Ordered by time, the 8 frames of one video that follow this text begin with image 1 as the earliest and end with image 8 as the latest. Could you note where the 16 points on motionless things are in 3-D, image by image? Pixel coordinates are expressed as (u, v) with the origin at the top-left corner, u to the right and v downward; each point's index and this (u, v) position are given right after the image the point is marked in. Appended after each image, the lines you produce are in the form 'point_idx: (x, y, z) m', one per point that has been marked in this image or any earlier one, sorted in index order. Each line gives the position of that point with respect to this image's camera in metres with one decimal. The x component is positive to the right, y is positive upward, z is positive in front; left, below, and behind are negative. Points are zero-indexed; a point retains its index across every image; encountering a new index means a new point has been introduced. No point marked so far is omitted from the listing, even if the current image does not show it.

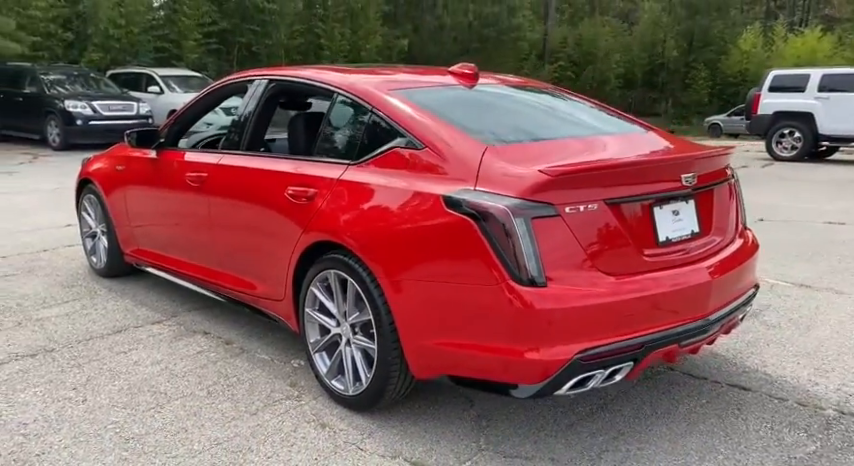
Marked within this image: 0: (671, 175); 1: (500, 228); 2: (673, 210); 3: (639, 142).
0: (+1.0, +0.2, +2.9) m
1: (+0.3, 0.0, +2.5) m
2: (+1.0, +0.1, +2.9) m
3: (+1.1, +0.5, +3.5) m
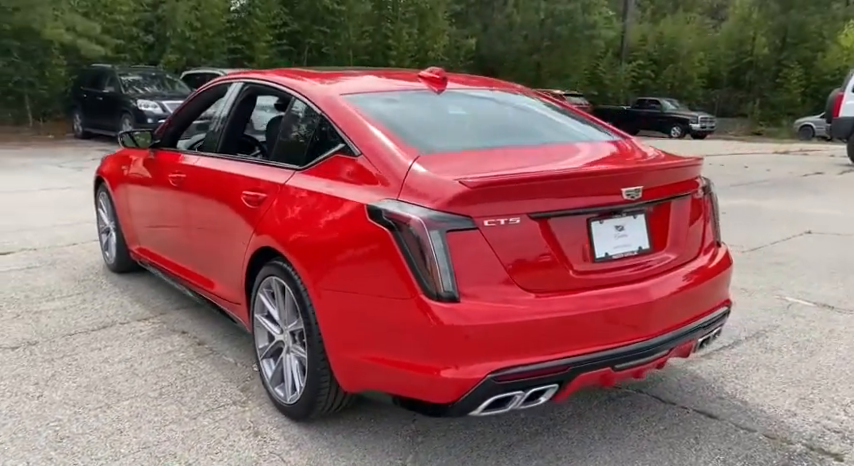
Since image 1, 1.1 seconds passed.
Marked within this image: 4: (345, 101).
0: (+0.7, +0.2, +2.7) m
1: (0.0, 0.0, +2.4) m
2: (+0.8, 0.0, +2.8) m
3: (+0.9, +0.4, +3.3) m
4: (-0.4, +0.6, +3.3) m
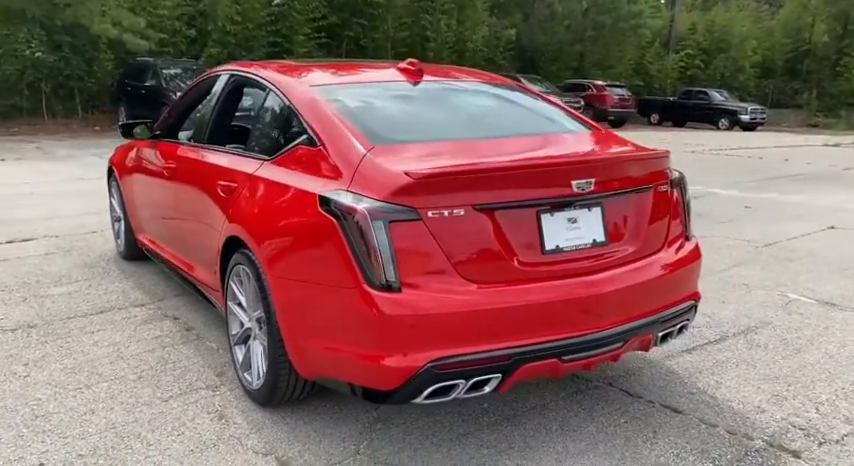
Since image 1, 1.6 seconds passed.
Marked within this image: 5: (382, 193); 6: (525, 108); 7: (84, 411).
0: (+0.5, +0.2, +2.7) m
1: (-0.3, 0.0, +2.5) m
2: (+0.6, +0.1, +2.8) m
3: (+0.7, +0.4, +3.3) m
4: (-0.6, +0.7, +3.3) m
5: (-0.2, +0.1, +2.5) m
6: (+0.5, +0.7, +3.8) m
7: (-1.5, -0.8, +3.1) m
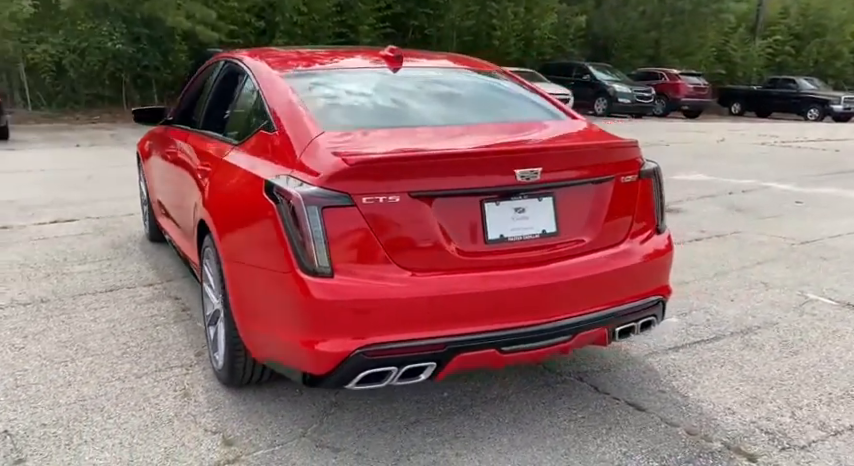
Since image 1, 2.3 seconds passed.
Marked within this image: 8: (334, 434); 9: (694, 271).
0: (+0.3, +0.2, +2.6) m
1: (-0.5, +0.1, +2.5) m
2: (+0.3, +0.1, +2.7) m
3: (+0.6, +0.5, +3.2) m
4: (-0.7, +0.7, +3.4) m
5: (-0.4, +0.2, +2.5) m
6: (+0.4, +0.7, +3.7) m
7: (-1.7, -0.7, +3.2) m
8: (-0.4, -0.8, +2.8) m
9: (+2.0, -0.3, +5.1) m
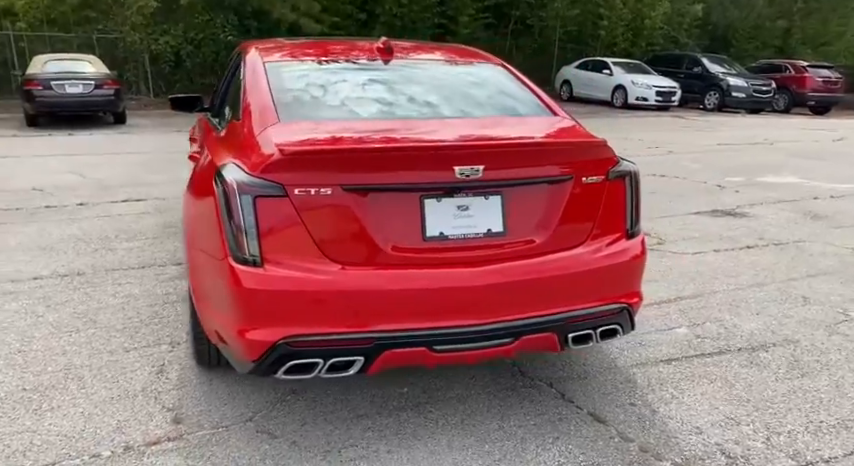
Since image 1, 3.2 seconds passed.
0: (+0.1, +0.3, +2.6) m
1: (-0.7, +0.1, +2.6) m
2: (+0.1, +0.1, +2.6) m
3: (+0.4, +0.5, +3.1) m
4: (-0.8, +0.8, +3.4) m
5: (-0.6, +0.2, +2.6) m
6: (+0.4, +0.7, +3.6) m
7: (-1.9, -0.6, +3.5) m
8: (-0.6, -0.8, +2.9) m
9: (+2.1, -0.3, +4.7) m
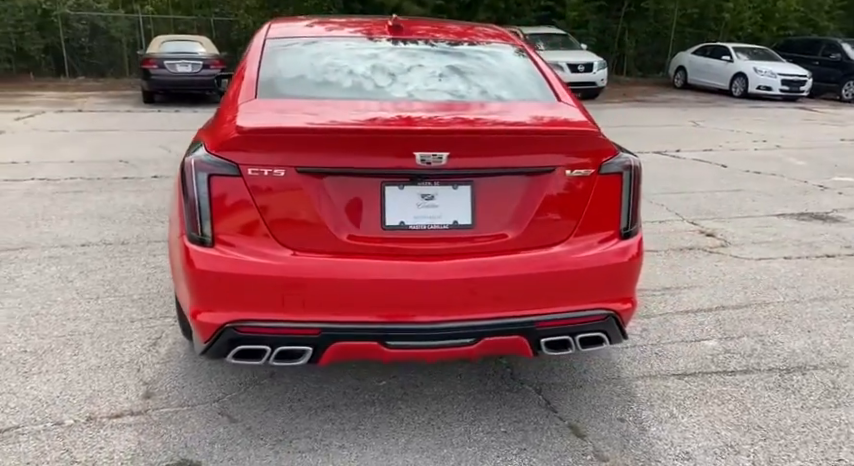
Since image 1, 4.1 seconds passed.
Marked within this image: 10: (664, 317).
0: (-0.1, +0.3, +2.4) m
1: (-0.9, +0.2, +2.5) m
2: (0.0, +0.1, +2.4) m
3: (+0.4, +0.5, +2.9) m
4: (-0.8, +0.9, +3.4) m
5: (-0.8, +0.3, +2.5) m
6: (+0.4, +0.8, +3.3) m
7: (-1.9, -0.4, +3.6) m
8: (-0.8, -0.7, +2.8) m
9: (+2.2, -0.4, +4.2) m
10: (+1.3, -0.5, +3.7) m
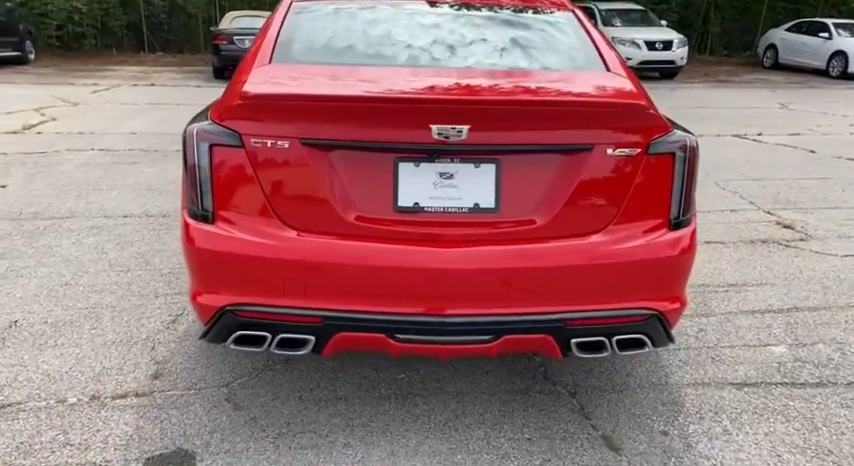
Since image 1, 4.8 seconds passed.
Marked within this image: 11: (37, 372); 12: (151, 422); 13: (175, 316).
0: (0.0, +0.4, +2.1) m
1: (-0.8, +0.3, +2.4) m
2: (0.0, +0.2, +2.2) m
3: (+0.5, +0.6, +2.6) m
4: (-0.6, +1.0, +3.2) m
5: (-0.7, +0.4, +2.3) m
6: (+0.6, +0.9, +3.0) m
7: (-1.7, -0.3, +3.6) m
8: (-0.7, -0.6, +2.7) m
9: (+2.5, -0.3, +3.7) m
10: (+1.4, -0.4, +3.3) m
11: (-1.6, -0.6, +2.7) m
12: (-1.0, -0.7, +2.4) m
13: (-1.2, -0.4, +3.3) m
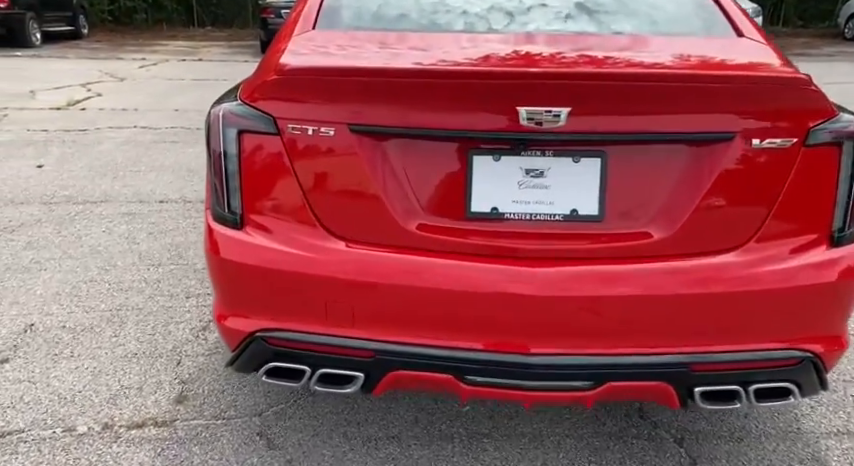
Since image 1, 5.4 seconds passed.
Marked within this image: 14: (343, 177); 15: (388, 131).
0: (+0.2, +0.3, +1.6) m
1: (-0.6, +0.3, +1.9) m
2: (+0.2, +0.2, +1.7) m
3: (+0.7, +0.5, +2.0) m
4: (-0.3, +1.0, +2.7) m
5: (-0.5, +0.4, +1.9) m
6: (+0.9, +0.8, +2.4) m
7: (-1.4, -0.3, +3.2) m
8: (-0.4, -0.6, +2.3) m
9: (+2.8, -0.3, +3.1) m
10: (+1.7, -0.4, +2.8) m
11: (-1.3, -0.5, +2.4) m
12: (-0.8, -0.7, +2.1) m
13: (-0.9, -0.4, +2.9) m
14: (-0.2, +0.1, +1.7) m
15: (-0.1, +0.3, +1.7) m
